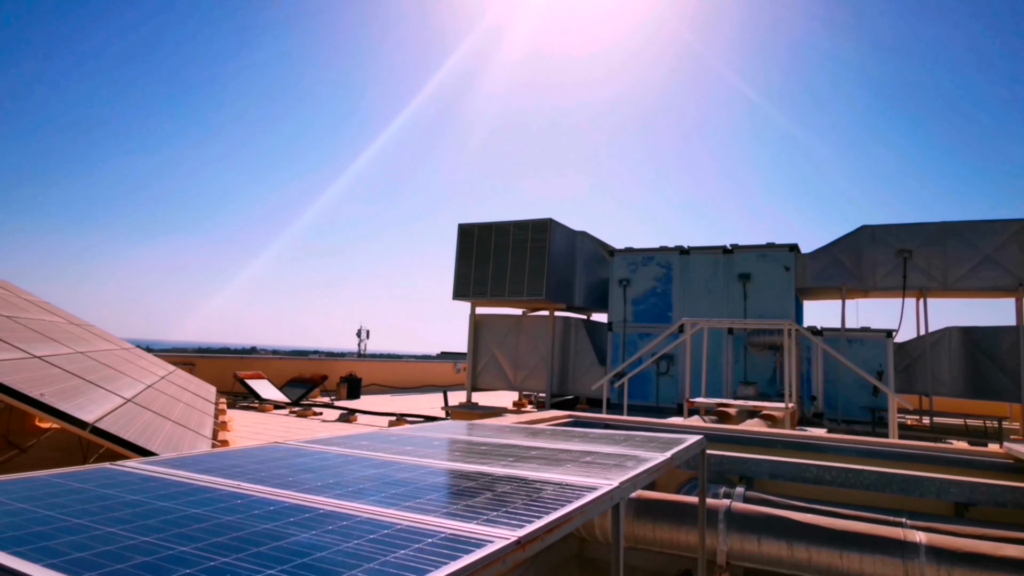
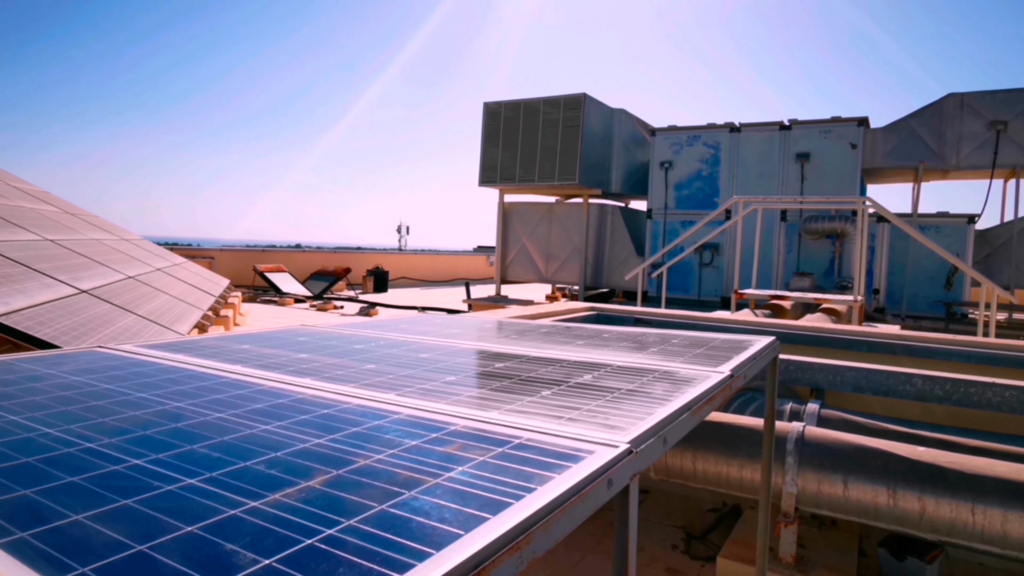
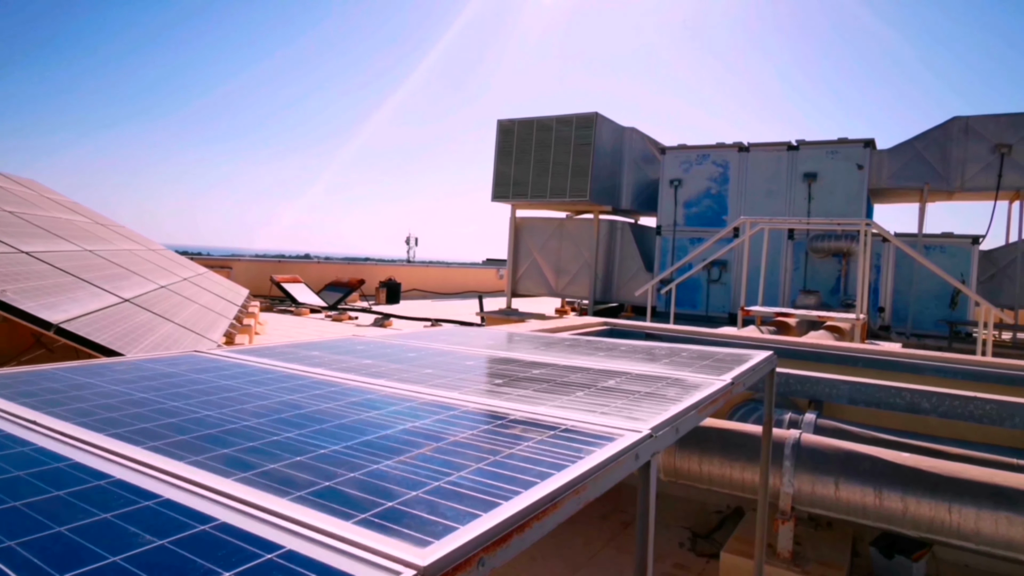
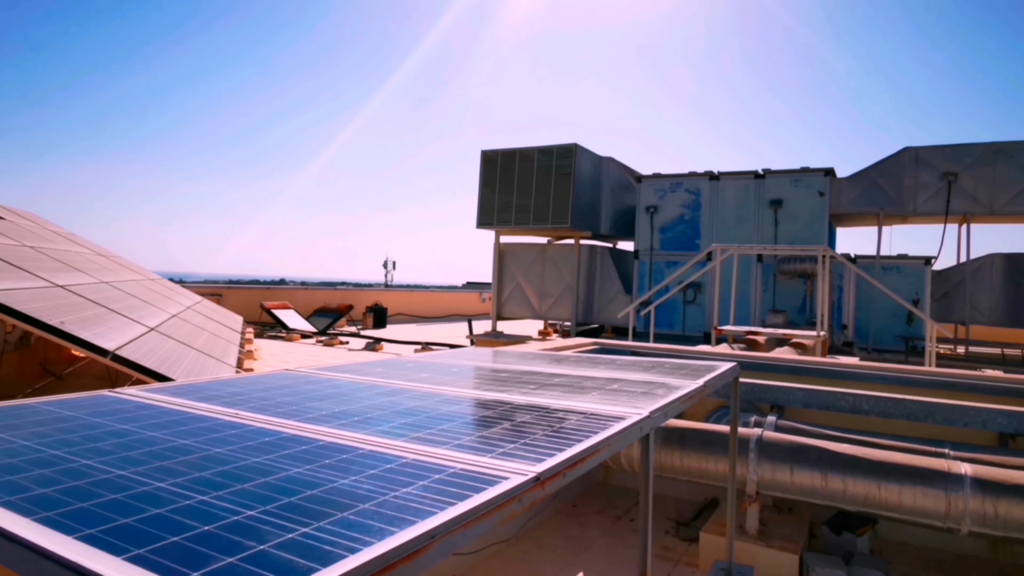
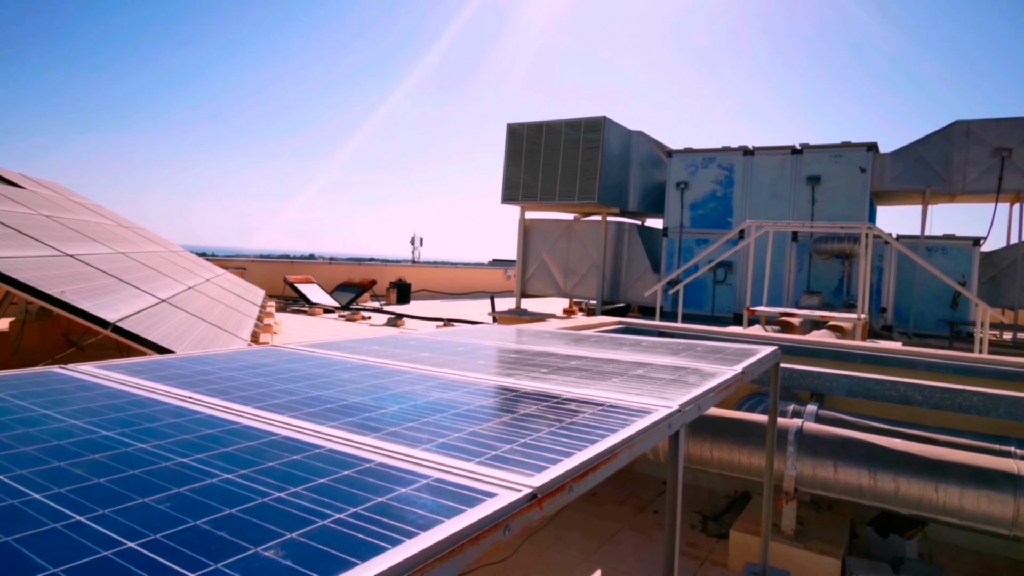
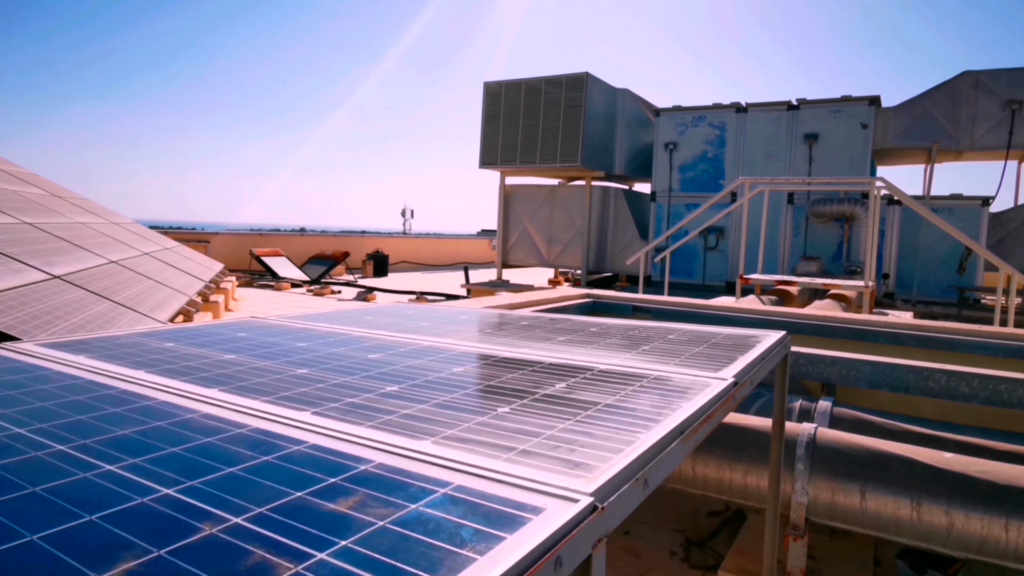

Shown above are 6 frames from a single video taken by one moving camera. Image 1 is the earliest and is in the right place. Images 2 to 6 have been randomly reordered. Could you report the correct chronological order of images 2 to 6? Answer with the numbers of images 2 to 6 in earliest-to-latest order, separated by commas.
4, 5, 3, 2, 6
